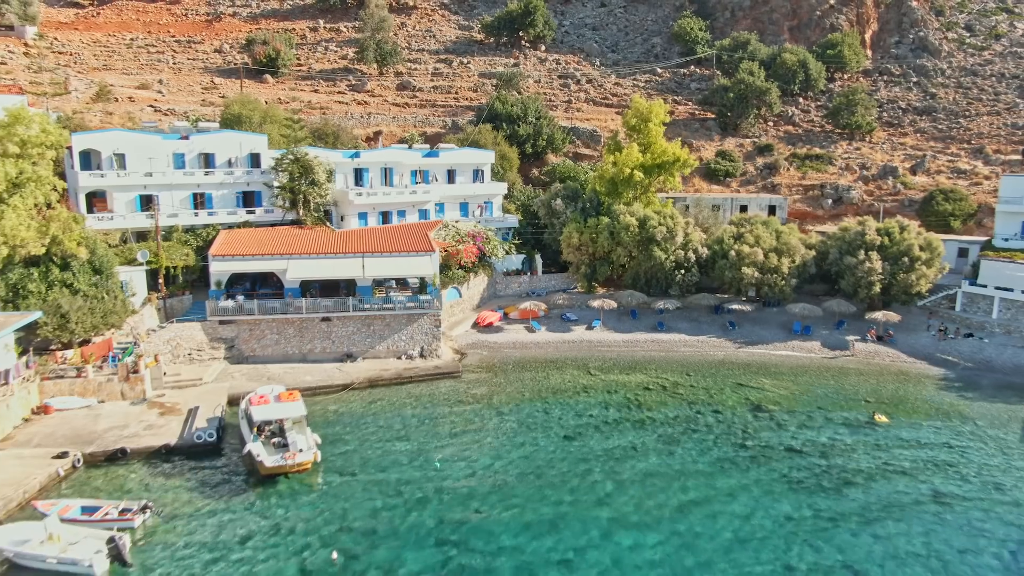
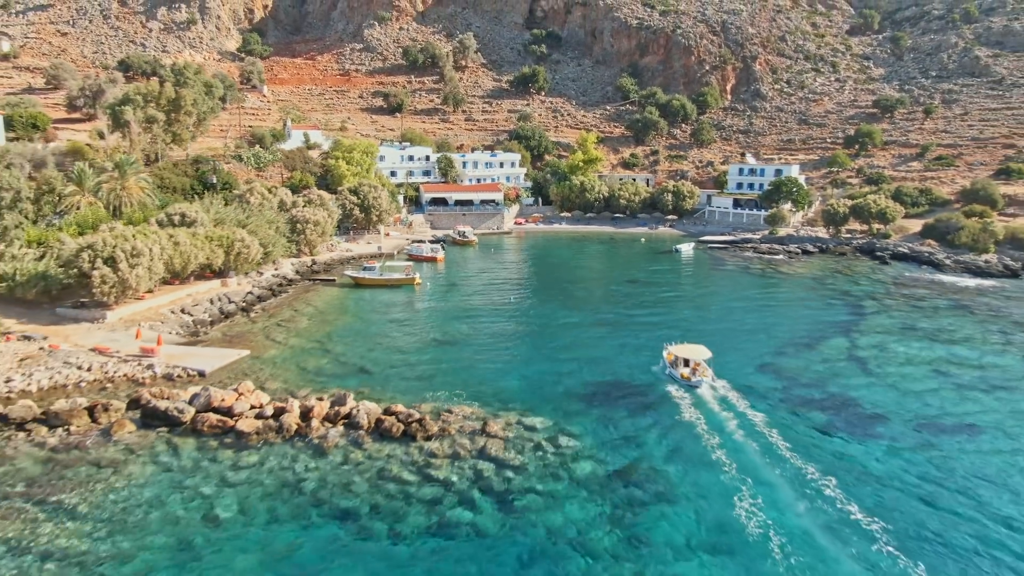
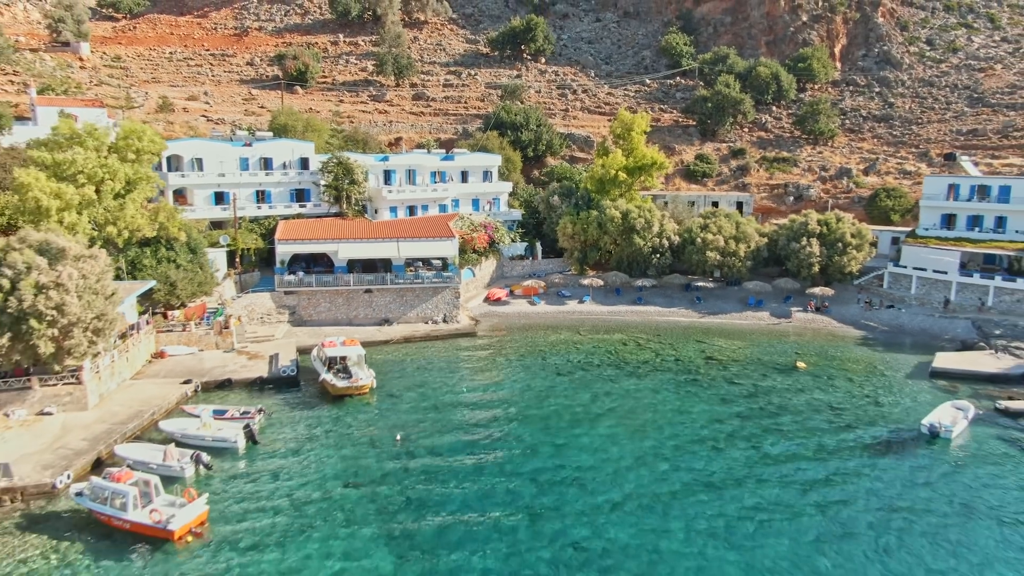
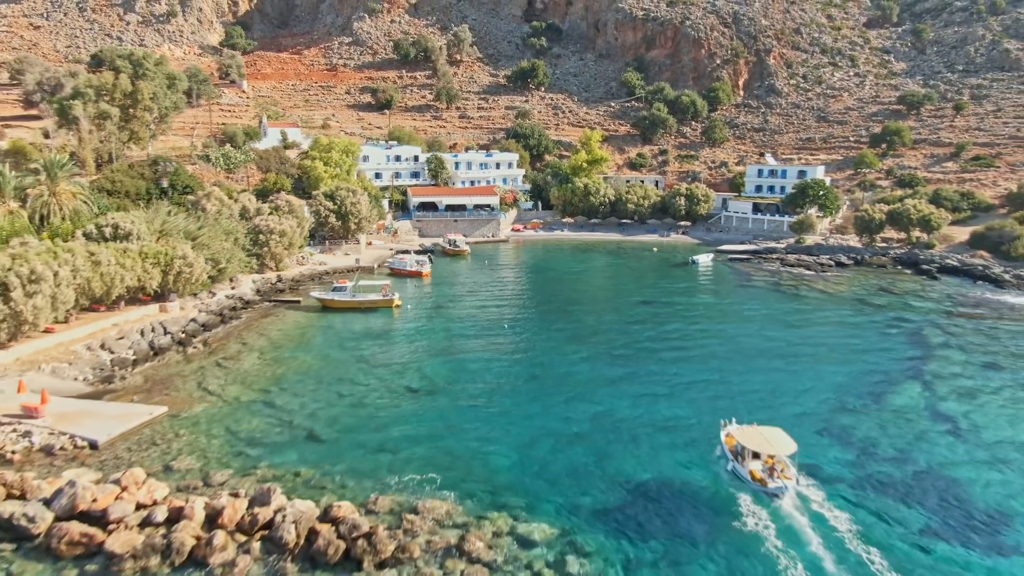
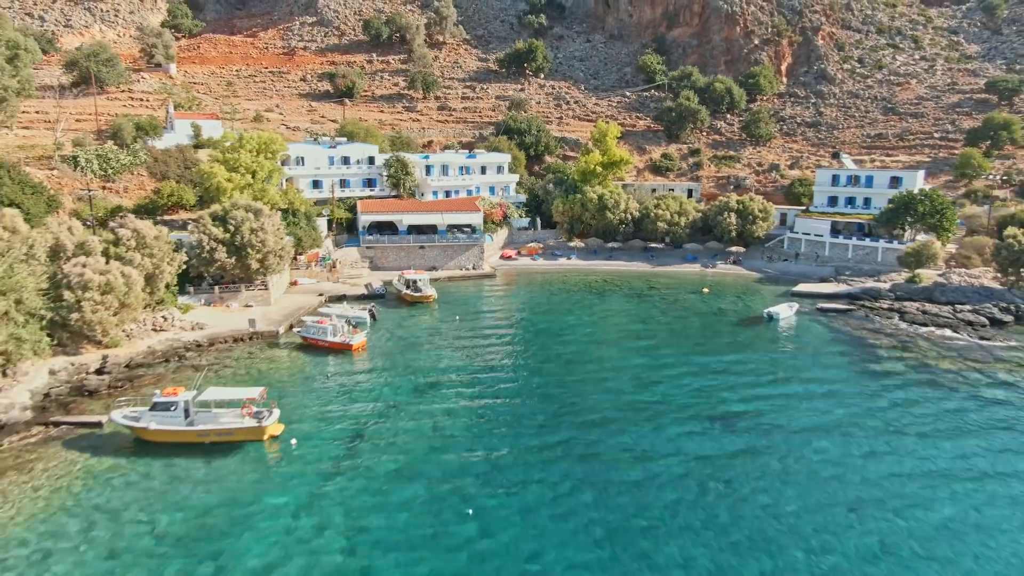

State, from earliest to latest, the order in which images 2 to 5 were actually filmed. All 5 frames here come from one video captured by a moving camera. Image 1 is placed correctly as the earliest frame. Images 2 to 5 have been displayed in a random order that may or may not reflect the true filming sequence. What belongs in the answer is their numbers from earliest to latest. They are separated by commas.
3, 5, 4, 2
